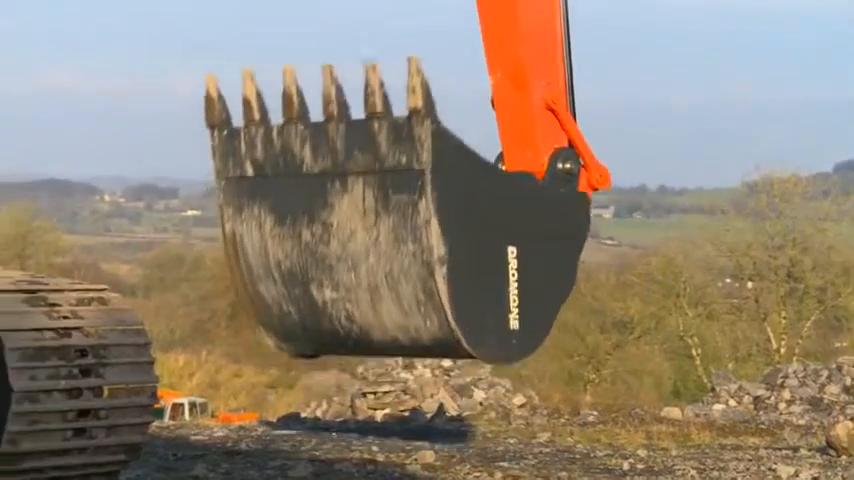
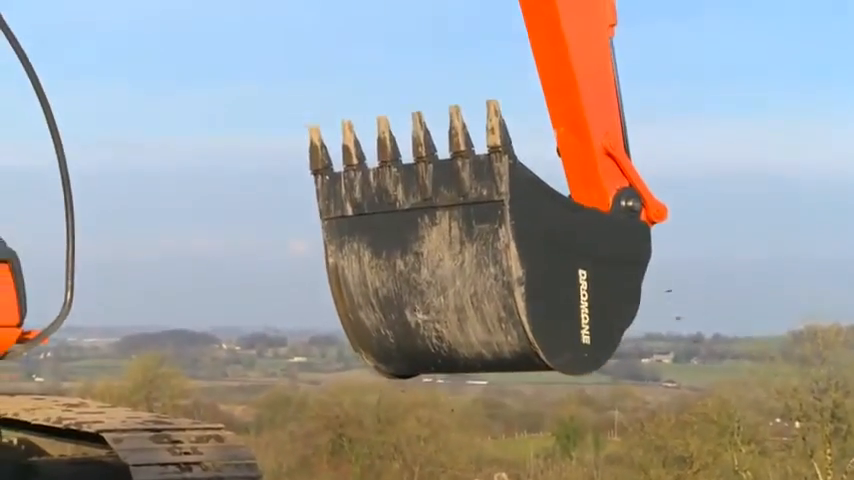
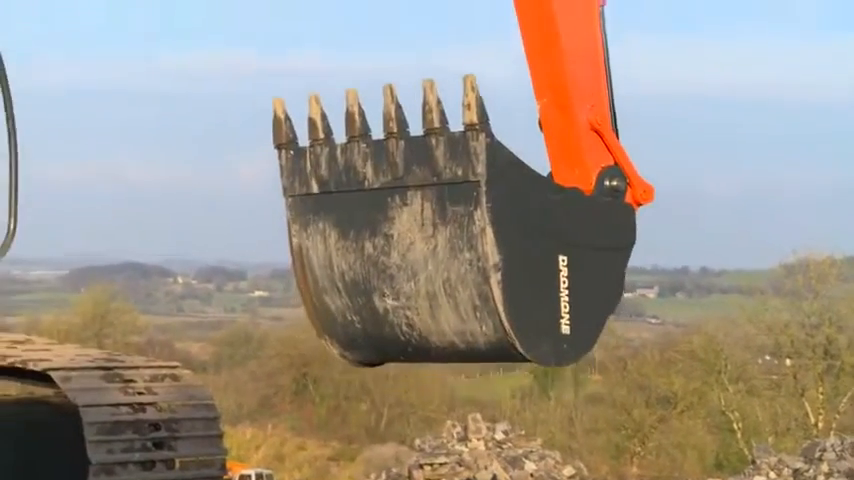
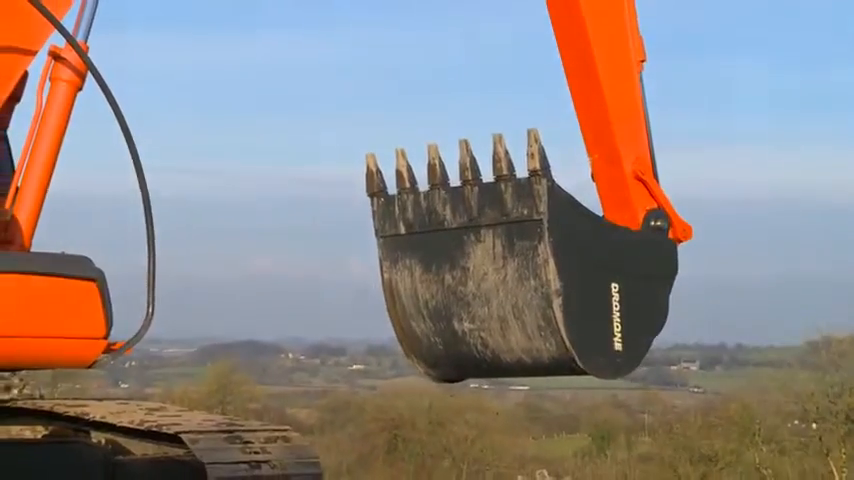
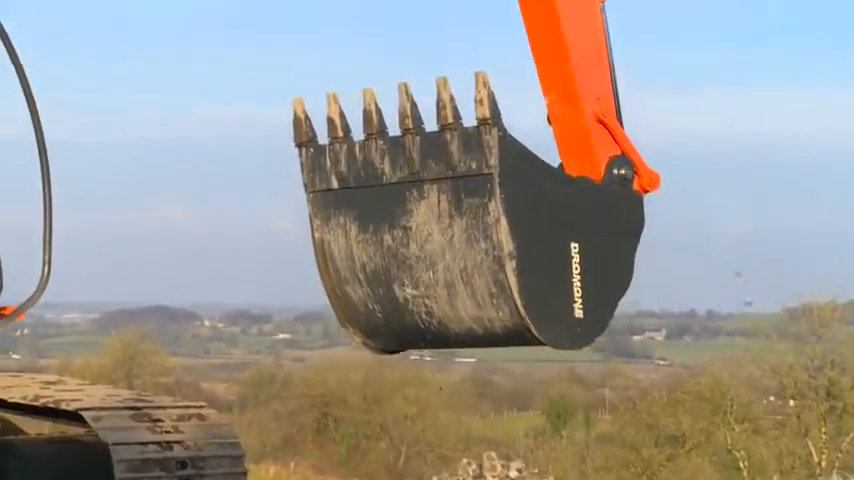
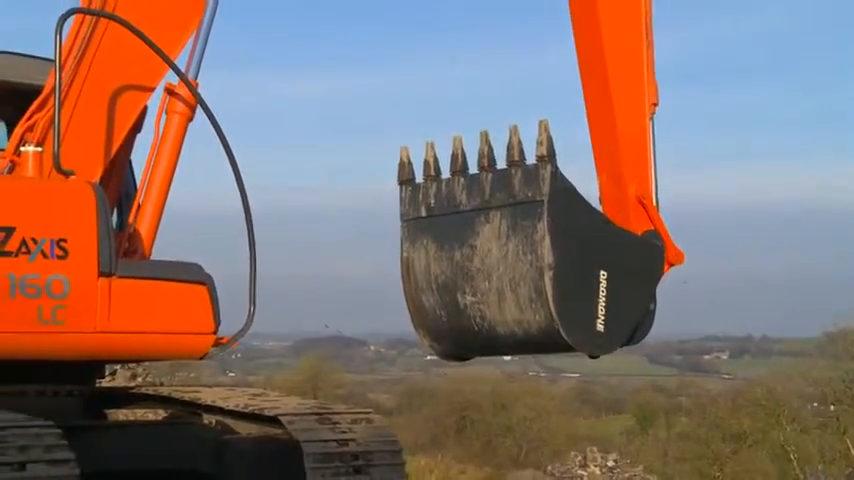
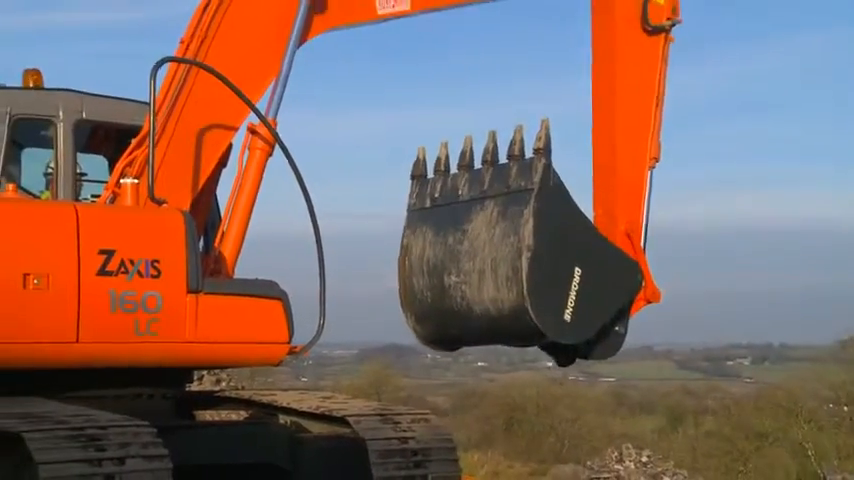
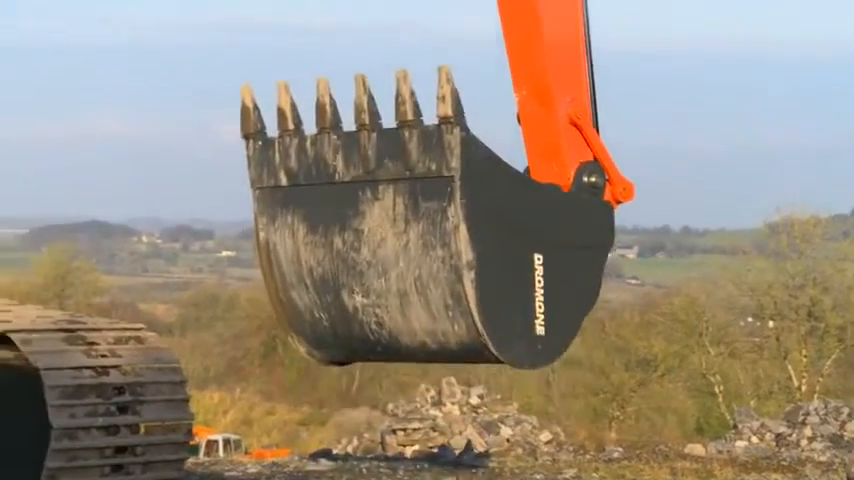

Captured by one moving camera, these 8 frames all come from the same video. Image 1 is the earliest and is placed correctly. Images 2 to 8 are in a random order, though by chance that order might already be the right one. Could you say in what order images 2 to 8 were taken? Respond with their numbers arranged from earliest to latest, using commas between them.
8, 3, 5, 2, 4, 6, 7
